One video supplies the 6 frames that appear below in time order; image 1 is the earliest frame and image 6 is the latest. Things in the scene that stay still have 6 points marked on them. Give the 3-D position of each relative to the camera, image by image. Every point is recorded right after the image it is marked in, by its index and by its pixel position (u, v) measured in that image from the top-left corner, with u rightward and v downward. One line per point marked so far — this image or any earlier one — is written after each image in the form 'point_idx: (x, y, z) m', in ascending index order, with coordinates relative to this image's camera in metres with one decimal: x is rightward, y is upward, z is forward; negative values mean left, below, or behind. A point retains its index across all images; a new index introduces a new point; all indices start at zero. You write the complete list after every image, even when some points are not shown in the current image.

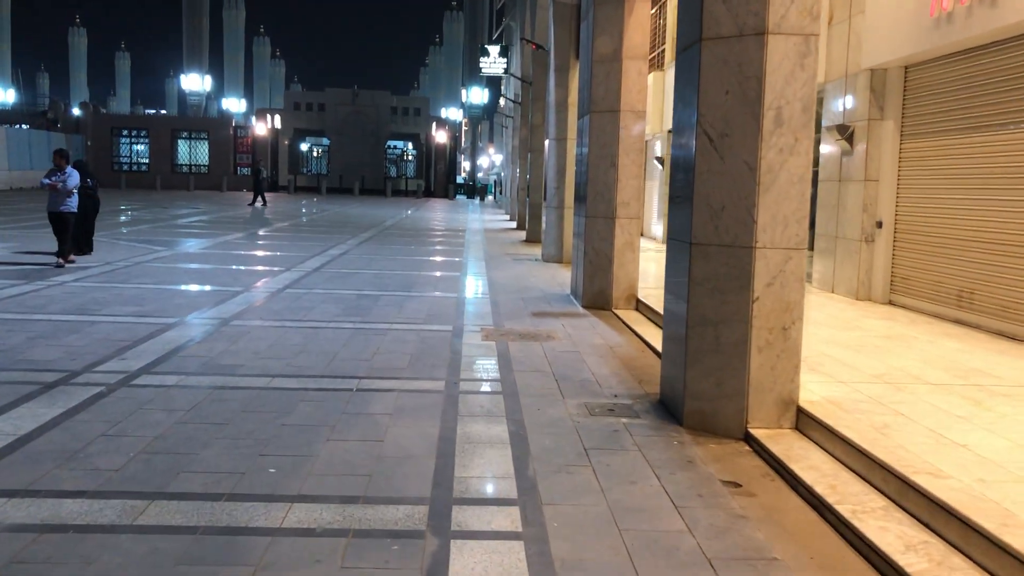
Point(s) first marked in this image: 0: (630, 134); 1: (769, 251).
0: (+1.3, +1.8, +10.5) m
1: (+1.5, +0.2, +5.3) m
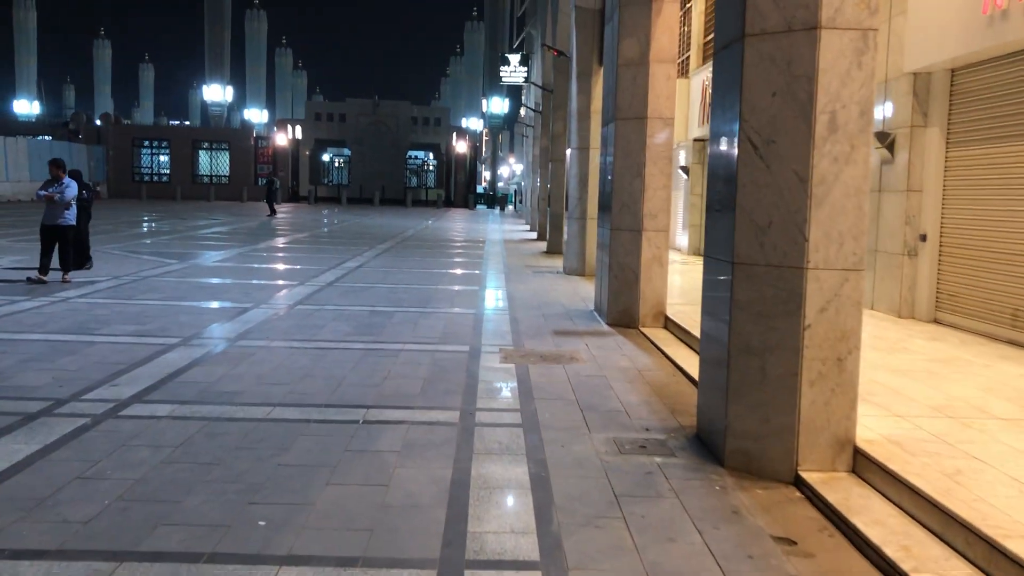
0: (+1.6, +1.6, +9.9) m
1: (+1.6, +0.1, +4.7) m
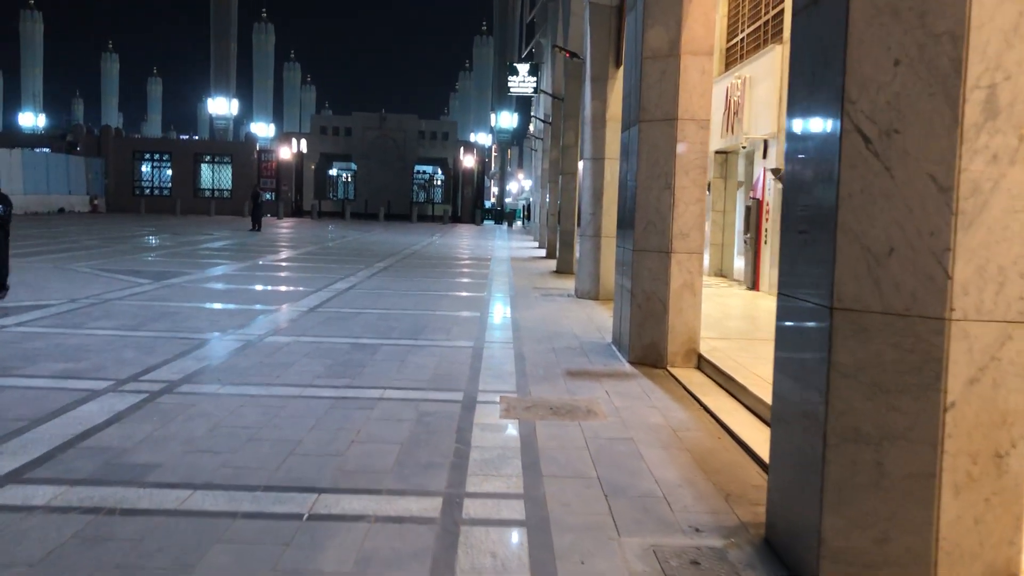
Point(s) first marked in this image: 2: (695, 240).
0: (+1.6, +1.3, +8.4) m
1: (+1.6, -0.1, +3.2) m
2: (+1.7, +0.4, +8.4) m
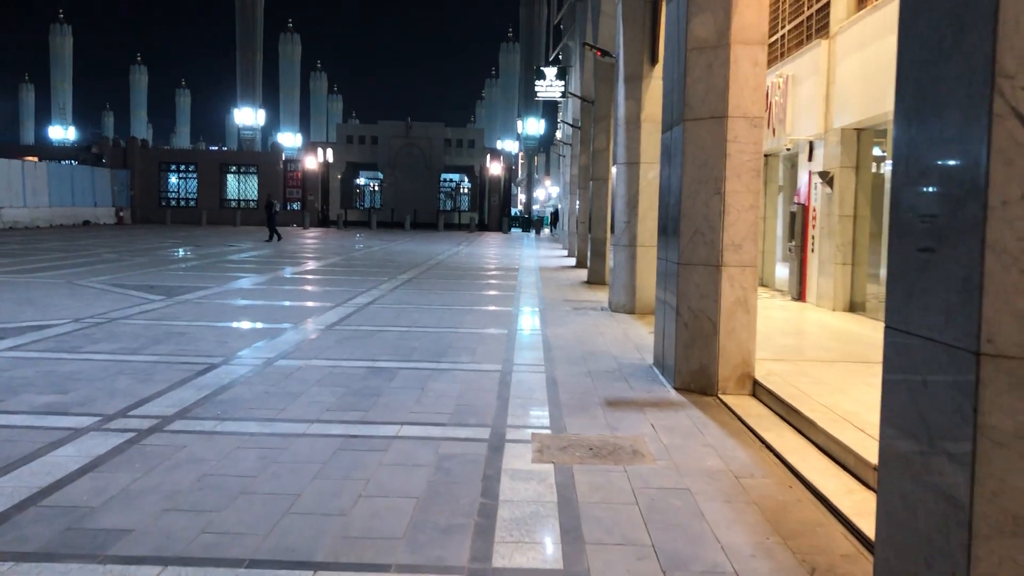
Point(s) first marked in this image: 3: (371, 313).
0: (+1.9, +1.1, +7.5) m
1: (+1.7, -0.2, +2.3) m
2: (+1.9, +0.3, +7.5) m
3: (-2.0, -0.4, +13.1) m
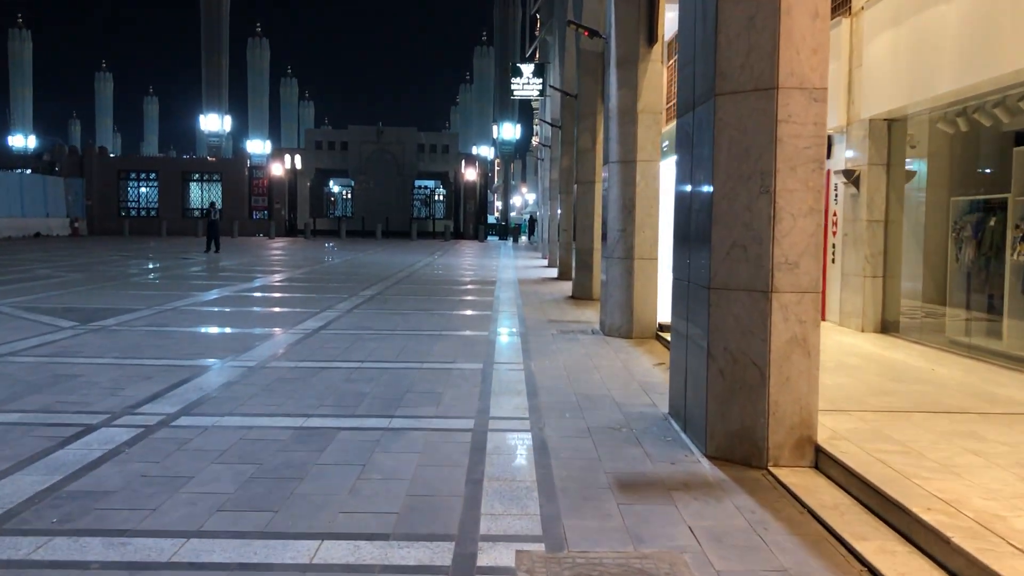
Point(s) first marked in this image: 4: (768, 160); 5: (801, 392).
0: (+1.7, +0.9, +5.5) m
1: (+1.7, -0.4, +0.3) m
2: (+1.8, +0.1, +5.5) m
3: (-2.3, -0.6, +11.0) m
4: (+1.5, +0.7, +5.5) m
5: (+1.7, -0.6, +5.5) m
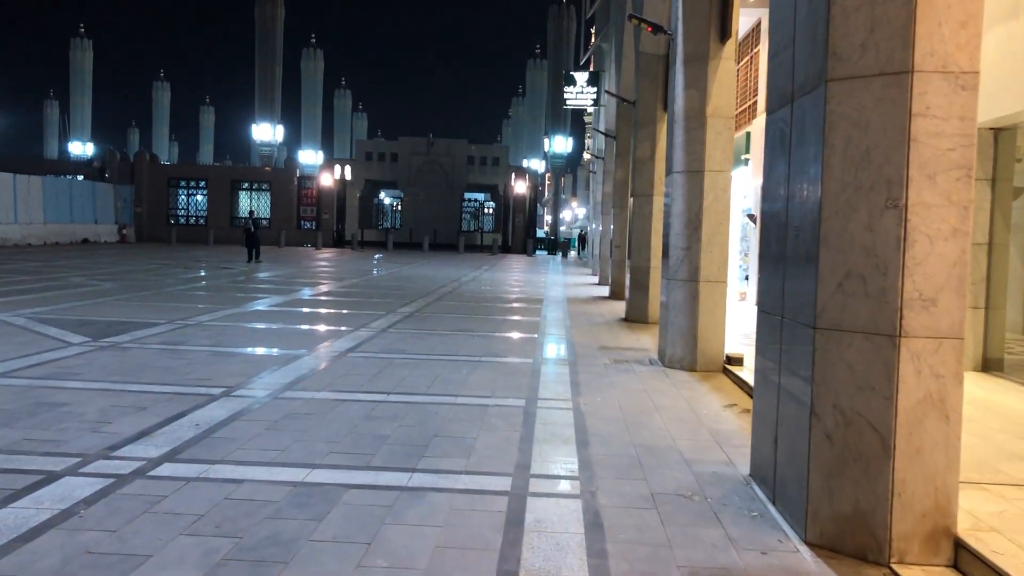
0: (+1.9, +0.7, +4.2) m
1: (+1.6, -0.5, -1.0) m
2: (+2.0, -0.1, +4.2) m
3: (-1.8, -0.8, +9.9) m
4: (+1.8, +0.6, +4.3) m
5: (+1.9, -0.8, +4.2) m
